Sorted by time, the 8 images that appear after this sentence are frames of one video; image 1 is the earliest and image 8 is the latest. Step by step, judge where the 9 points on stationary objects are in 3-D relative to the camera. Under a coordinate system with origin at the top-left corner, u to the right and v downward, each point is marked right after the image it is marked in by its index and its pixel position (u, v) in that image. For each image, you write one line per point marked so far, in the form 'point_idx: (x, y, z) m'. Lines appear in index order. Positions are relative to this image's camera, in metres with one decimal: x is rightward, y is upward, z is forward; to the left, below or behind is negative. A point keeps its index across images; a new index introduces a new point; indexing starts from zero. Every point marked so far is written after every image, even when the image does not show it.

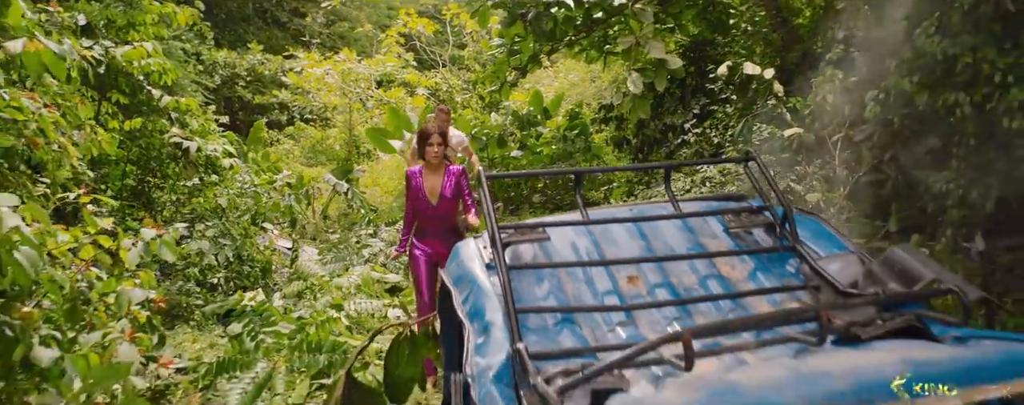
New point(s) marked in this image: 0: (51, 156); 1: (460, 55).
0: (-2.3, +0.2, +3.1) m
1: (-1.0, +2.9, +12.0) m
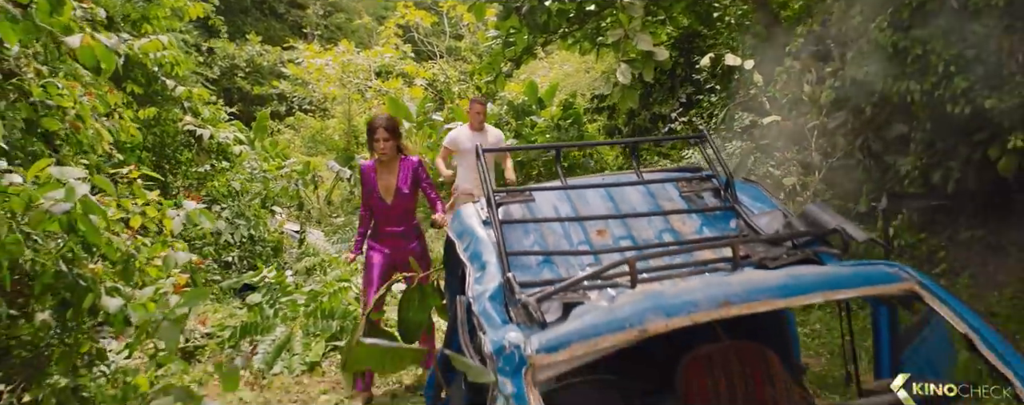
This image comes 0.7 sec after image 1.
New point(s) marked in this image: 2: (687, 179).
0: (-2.3, +0.3, +3.5) m
1: (-1.1, +3.1, +12.3) m
2: (+0.6, +0.1, +2.4) m
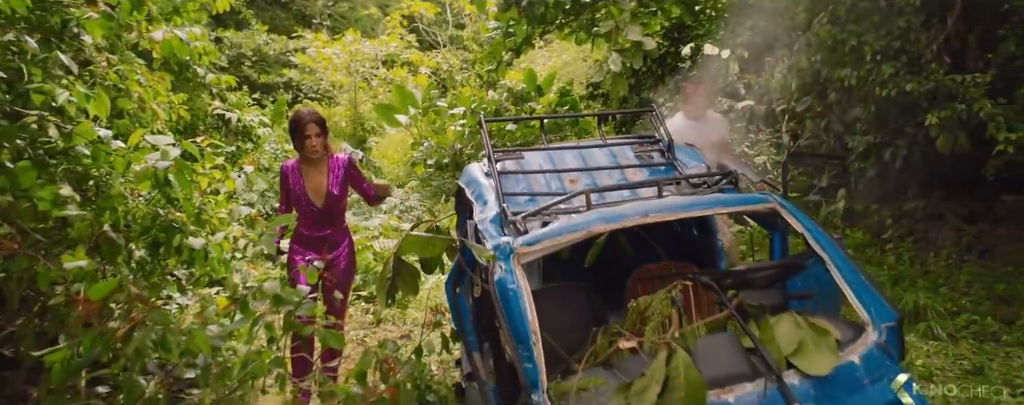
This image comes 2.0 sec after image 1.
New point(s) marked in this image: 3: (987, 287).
0: (-2.4, +0.5, +4.1) m
1: (-1.1, +3.4, +12.8) m
2: (+0.6, +0.3, +3.0) m
3: (+3.3, -0.6, +4.4) m
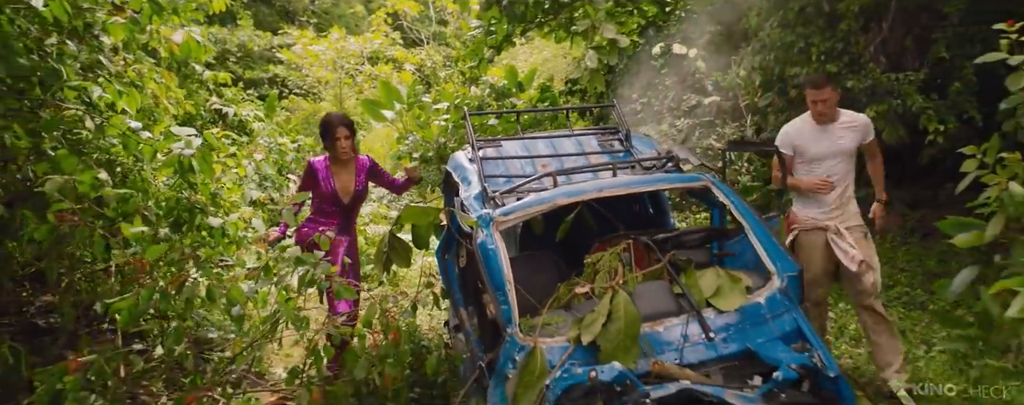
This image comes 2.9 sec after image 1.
0: (-2.5, +0.6, +4.4) m
1: (-1.5, +3.6, +13.2) m
2: (+0.5, +0.4, +3.4) m
3: (+3.2, -0.5, +4.9) m
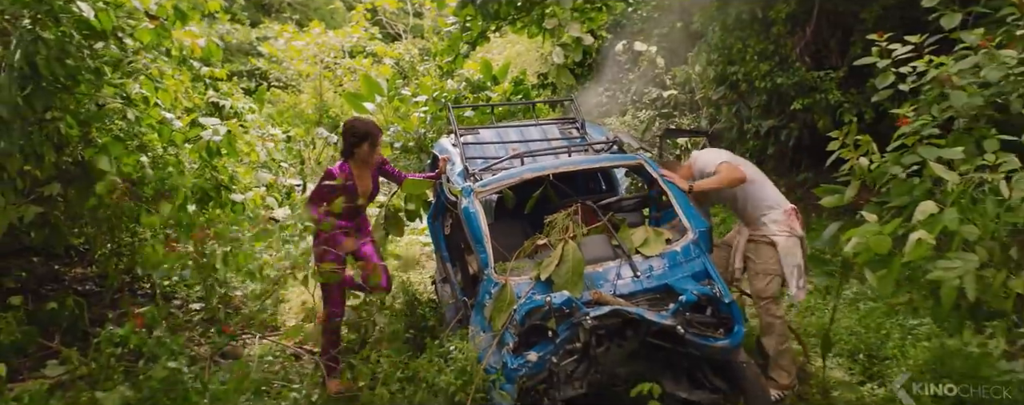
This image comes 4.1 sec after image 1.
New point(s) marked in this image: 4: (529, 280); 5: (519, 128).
0: (-2.7, +0.8, +4.9) m
1: (-2.0, +3.8, +13.7) m
2: (+0.3, +0.5, +4.0) m
3: (+3.0, -0.3, +5.6) m
4: (+0.1, -0.3, +2.6) m
5: (+0.1, +0.5, +3.9) m
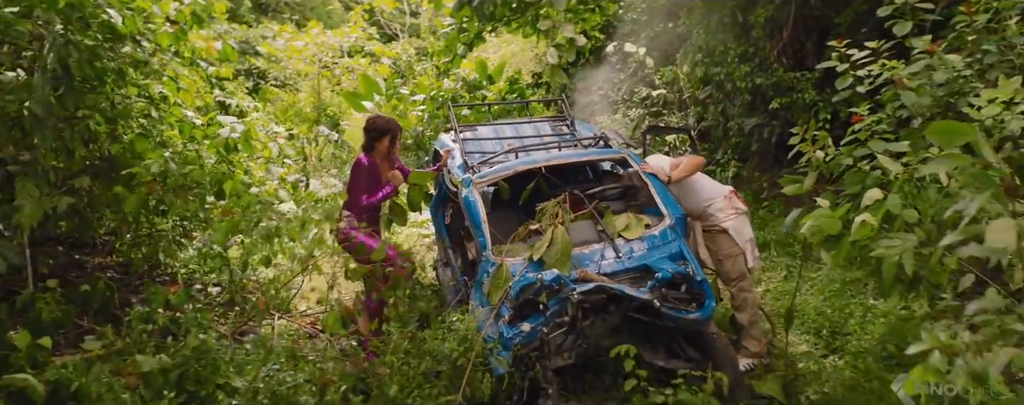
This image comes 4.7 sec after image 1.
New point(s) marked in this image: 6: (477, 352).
0: (-2.7, +0.8, +5.2) m
1: (-2.1, +3.9, +14.0) m
2: (+0.3, +0.6, +4.3) m
3: (+2.9, -0.3, +5.9) m
4: (+0.1, -0.3, +2.9) m
5: (0.0, +0.5, +4.2) m
6: (-0.2, -0.7, +2.7) m
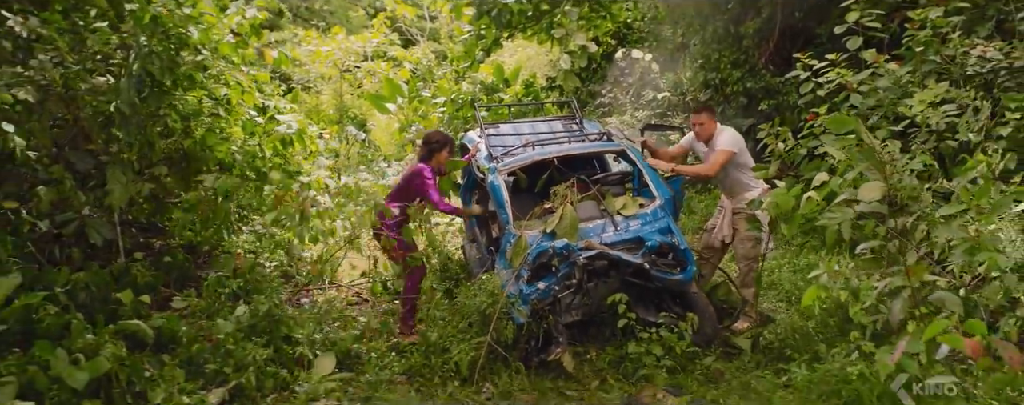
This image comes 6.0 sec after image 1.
0: (-2.6, +0.9, +5.9) m
1: (-1.8, +4.0, +14.7) m
2: (+0.4, +0.7, +5.0) m
3: (+3.1, -0.2, +6.5) m
4: (+0.2, -0.2, +3.6) m
5: (+0.2, +0.6, +4.9) m
6: (-0.1, -0.6, +3.4) m
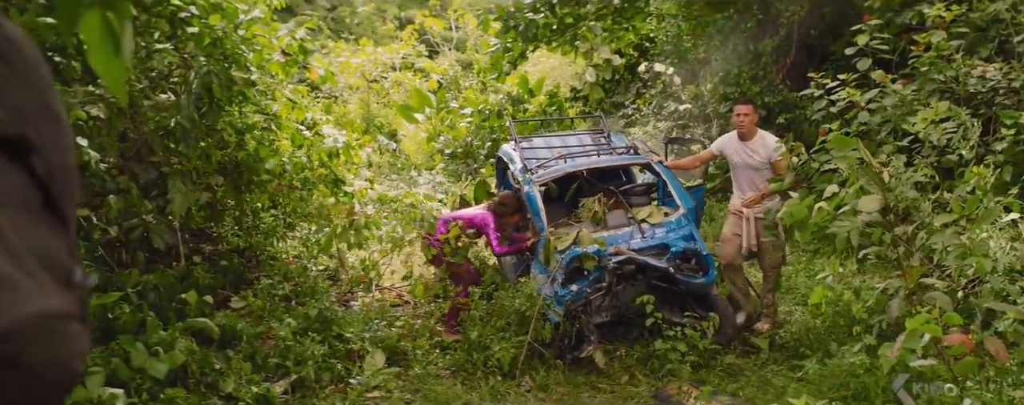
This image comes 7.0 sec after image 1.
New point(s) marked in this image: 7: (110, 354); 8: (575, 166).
0: (-2.3, +0.8, +6.3) m
1: (-1.2, +3.8, +15.1) m
2: (+0.7, +0.6, +5.3) m
3: (+3.4, -0.3, +6.7) m
4: (+0.4, -0.2, +3.9) m
5: (+0.4, +0.5, +5.2) m
6: (+0.1, -0.6, +3.7) m
7: (-2.1, -0.8, +3.3) m
8: (+0.4, +0.3, +4.2) m
